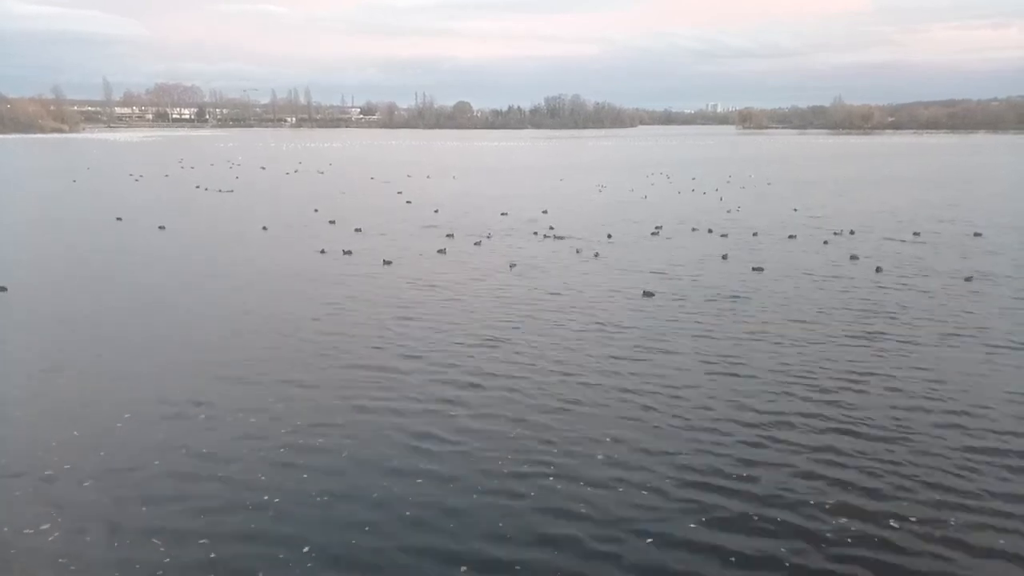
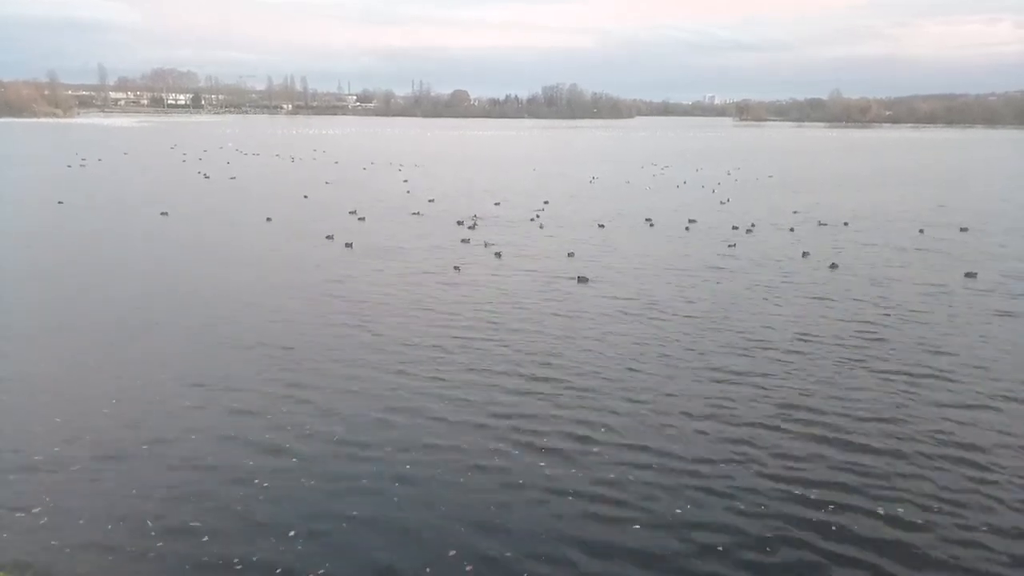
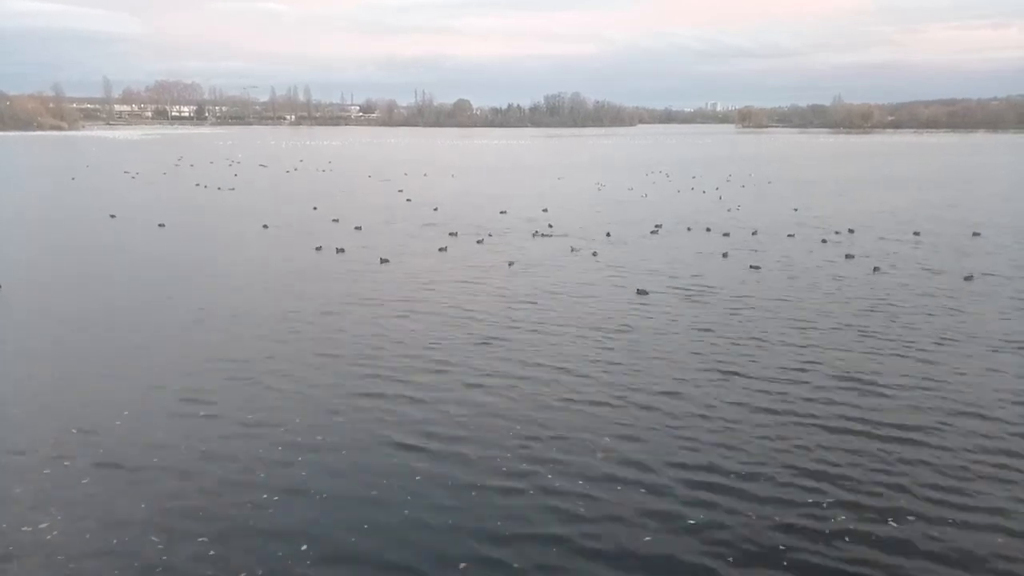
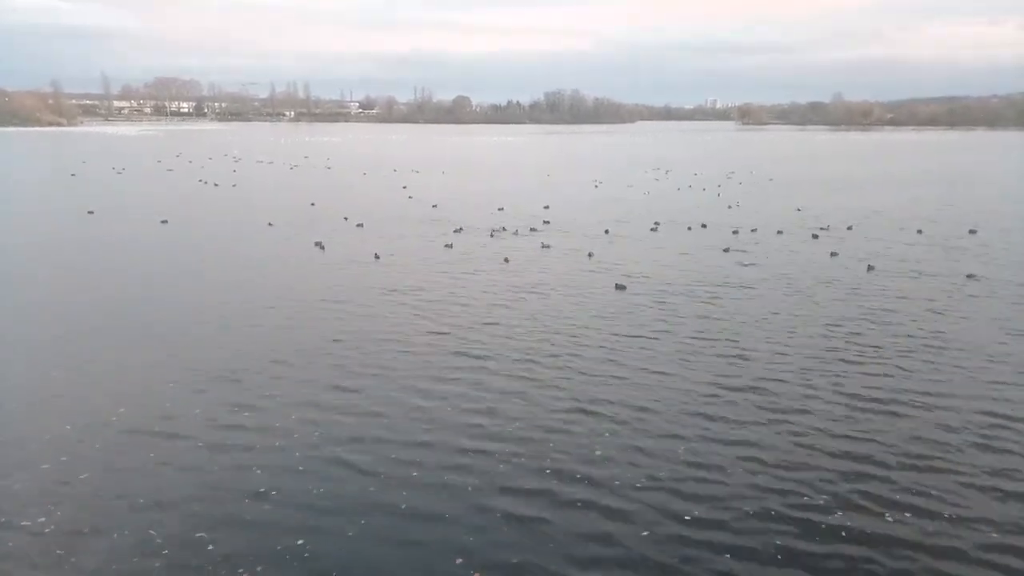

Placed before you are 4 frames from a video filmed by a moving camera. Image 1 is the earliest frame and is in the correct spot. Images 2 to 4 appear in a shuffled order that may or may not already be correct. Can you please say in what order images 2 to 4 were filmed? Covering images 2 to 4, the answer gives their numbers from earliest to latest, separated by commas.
3, 4, 2
